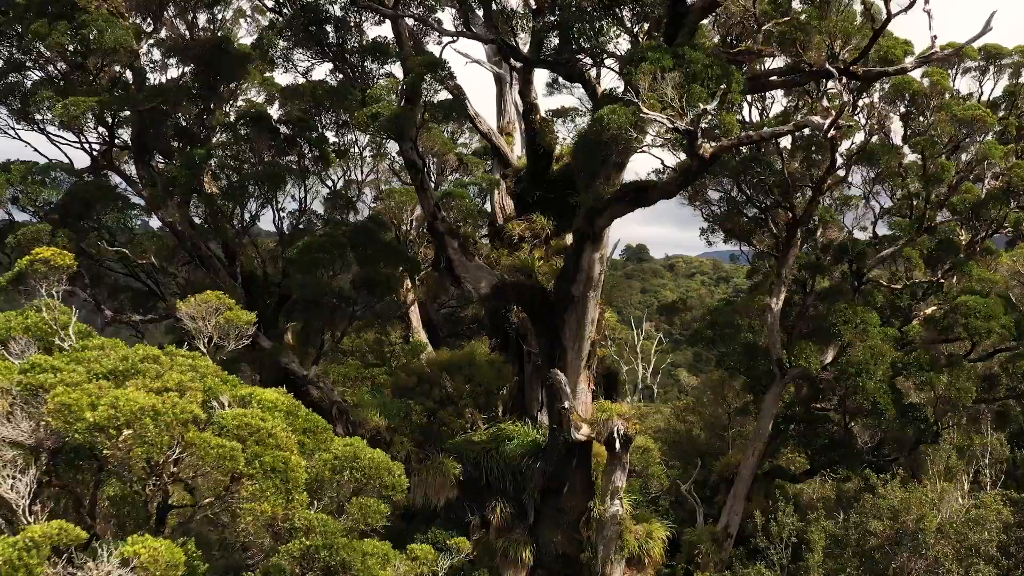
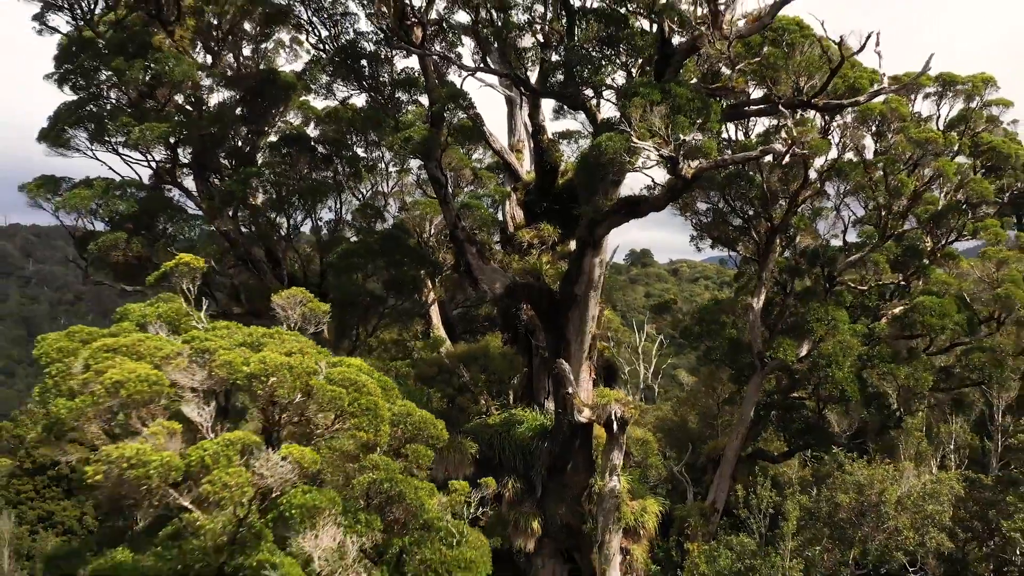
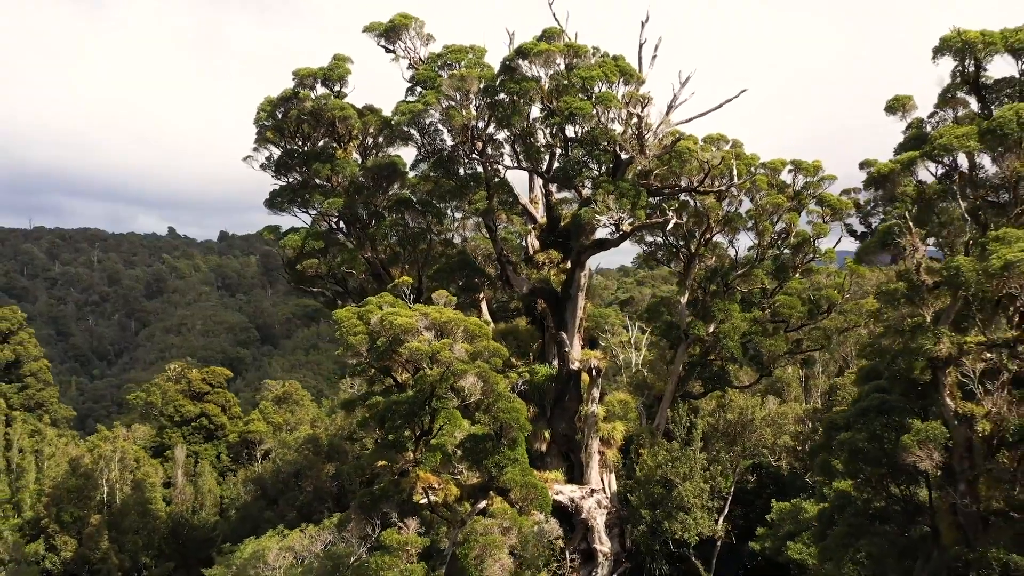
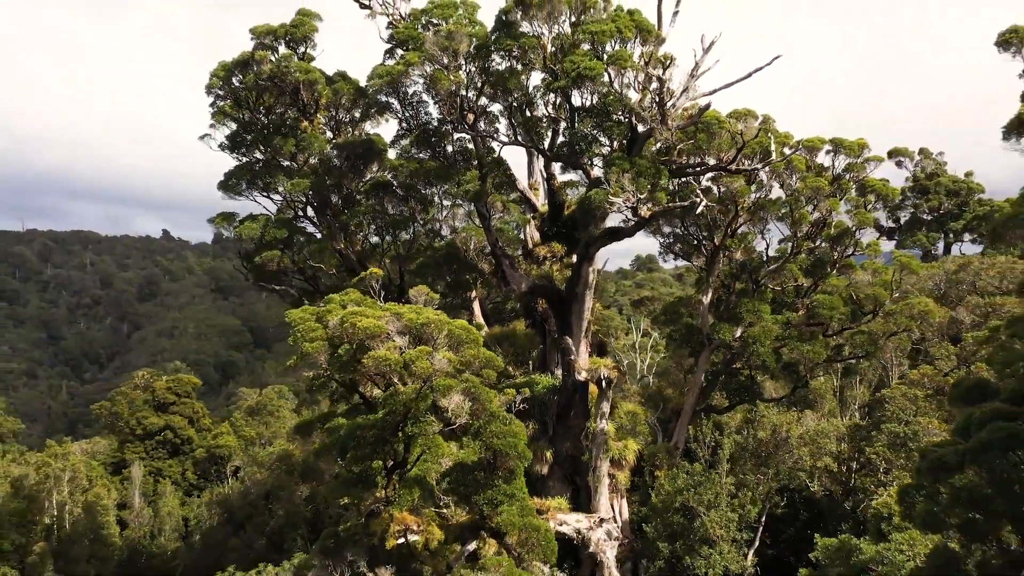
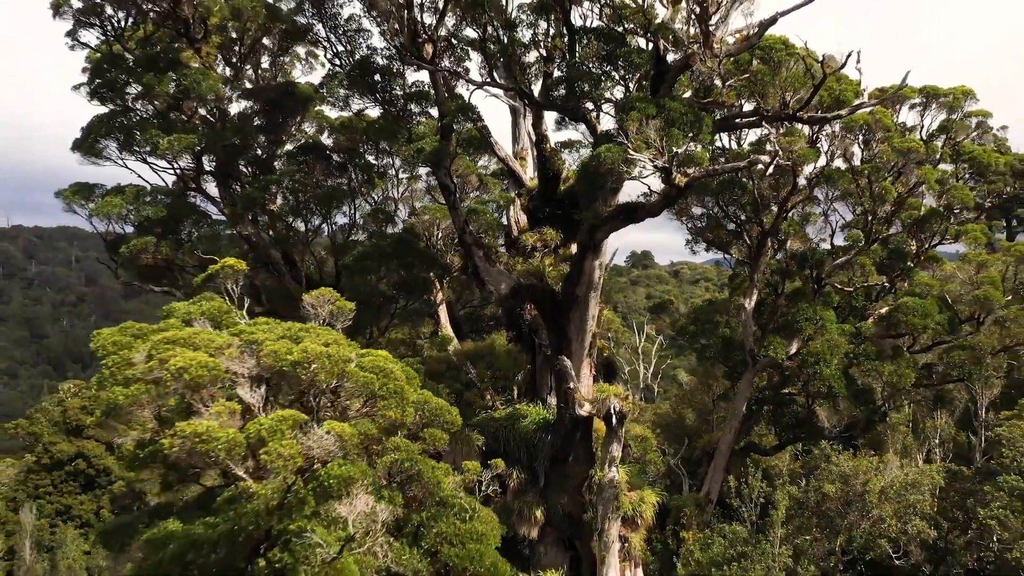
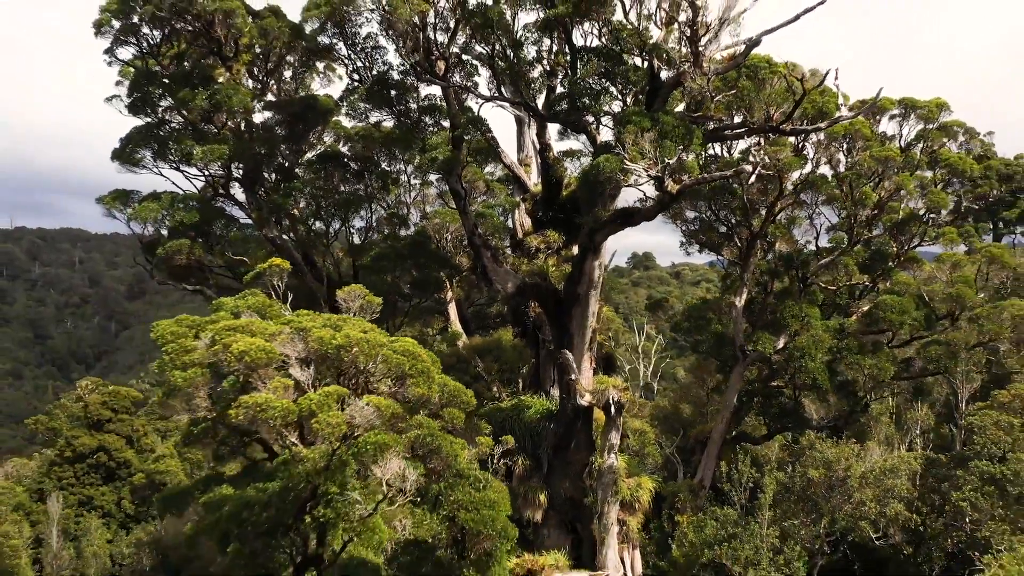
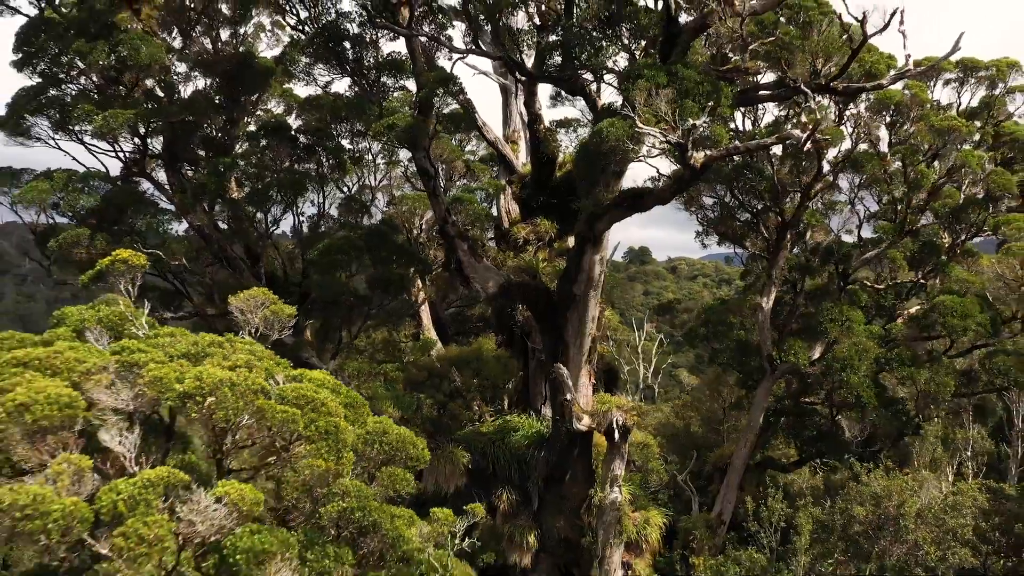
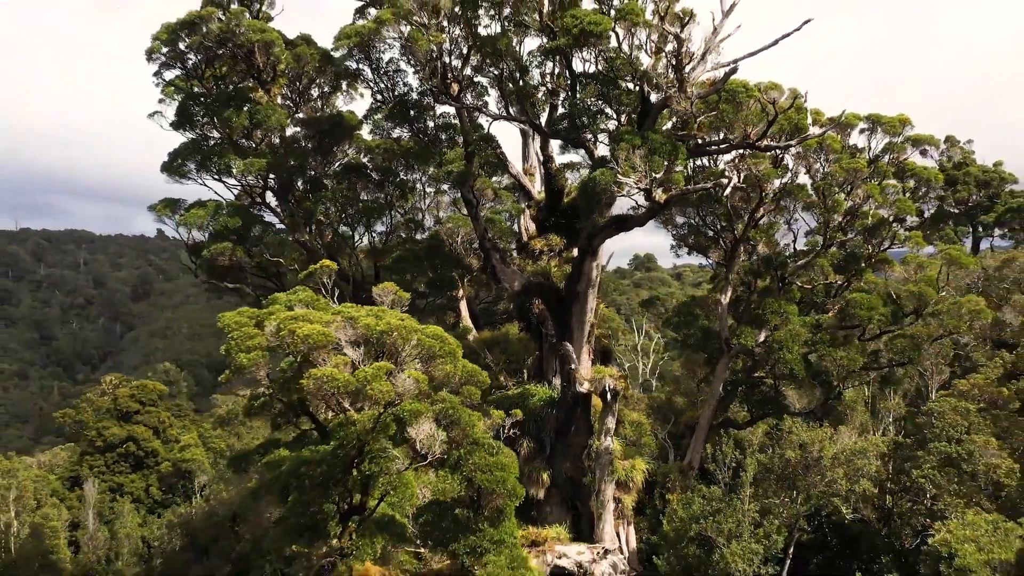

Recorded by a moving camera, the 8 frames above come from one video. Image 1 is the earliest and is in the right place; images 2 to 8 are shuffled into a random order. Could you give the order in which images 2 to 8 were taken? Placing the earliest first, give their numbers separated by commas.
7, 2, 5, 6, 8, 4, 3
